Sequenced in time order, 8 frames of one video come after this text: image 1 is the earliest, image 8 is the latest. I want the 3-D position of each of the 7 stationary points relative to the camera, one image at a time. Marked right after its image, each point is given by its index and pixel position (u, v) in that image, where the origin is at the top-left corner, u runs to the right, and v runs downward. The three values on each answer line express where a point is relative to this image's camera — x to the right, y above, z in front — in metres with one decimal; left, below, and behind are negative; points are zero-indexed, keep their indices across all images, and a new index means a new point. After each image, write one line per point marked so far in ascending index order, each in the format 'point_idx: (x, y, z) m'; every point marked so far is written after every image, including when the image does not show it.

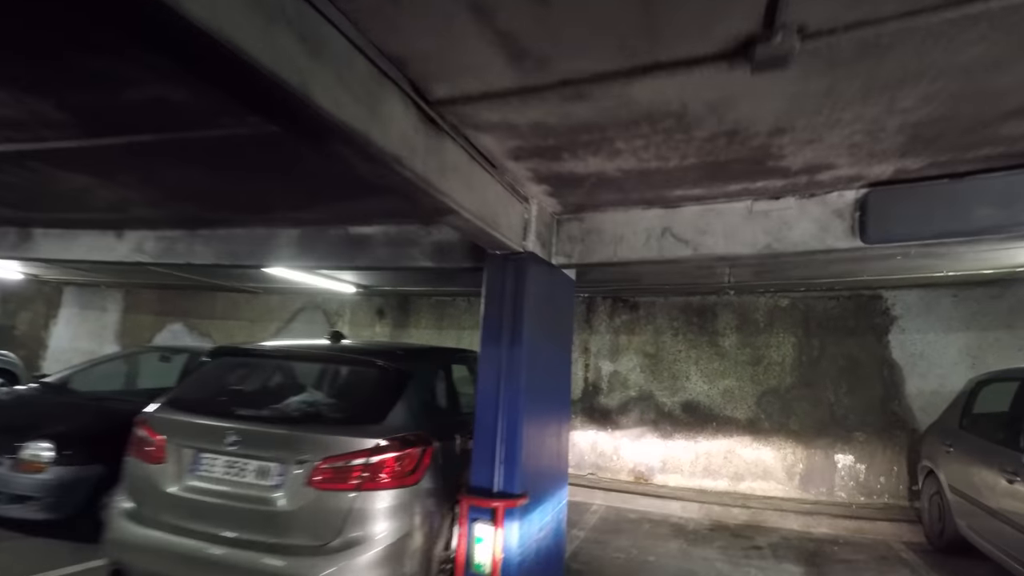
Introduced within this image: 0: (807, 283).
0: (+3.6, +0.1, +5.3) m
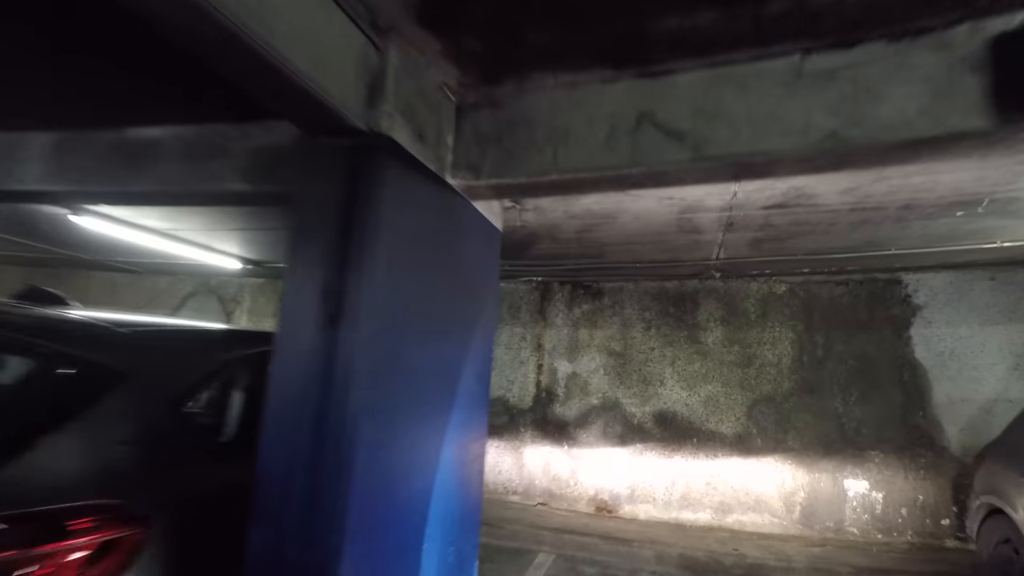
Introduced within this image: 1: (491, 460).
0: (+2.9, +0.2, +4.2) m
1: (-0.3, -2.1, +5.4) m
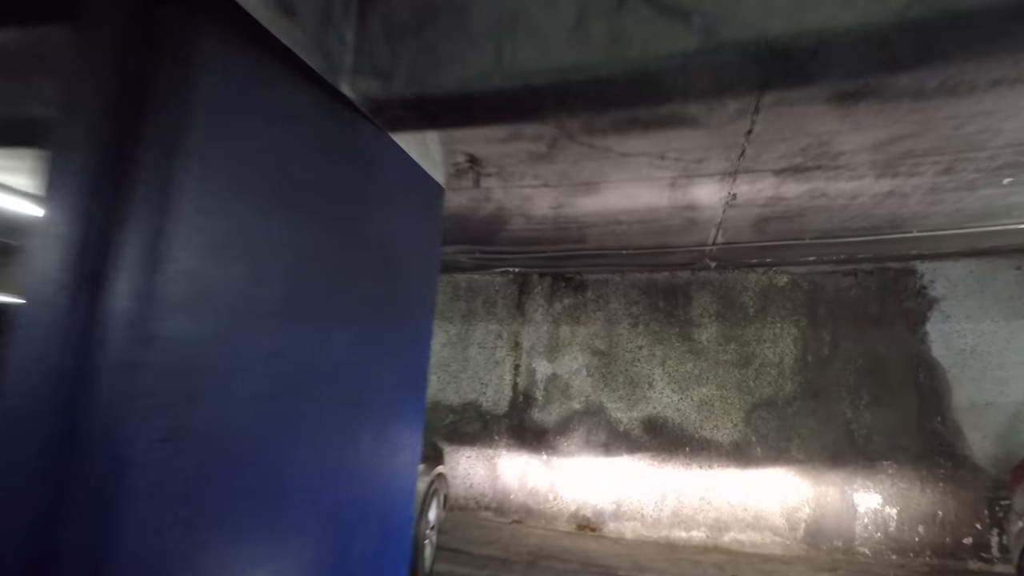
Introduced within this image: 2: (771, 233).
0: (+2.6, +0.3, +3.7) m
1: (-0.6, -2.0, +4.8) m
2: (+2.0, +0.4, +3.3) m
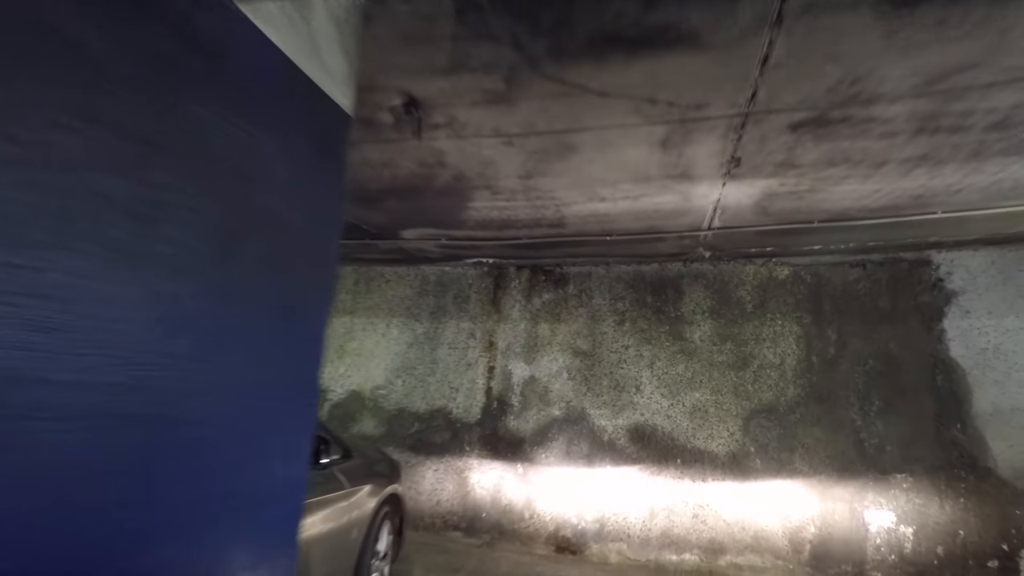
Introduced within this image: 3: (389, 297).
0: (+2.4, +0.4, +3.3) m
1: (-0.8, -2.0, +4.3) m
2: (+1.7, +0.5, +2.8) m
3: (-1.3, -0.1, +4.6) m
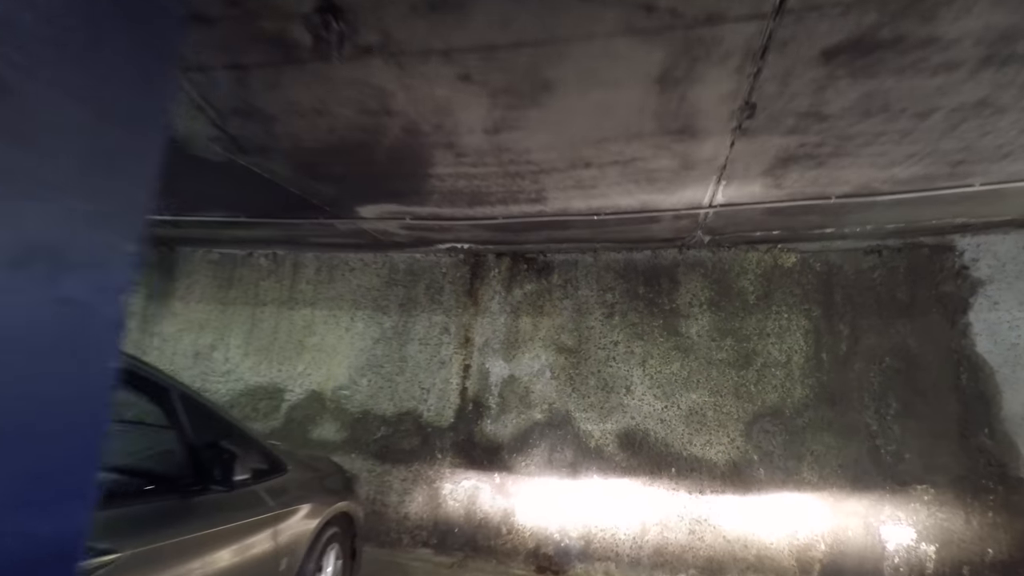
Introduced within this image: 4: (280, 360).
0: (+2.2, +0.5, +2.9) m
1: (-1.0, -1.9, +3.9) m
2: (+1.6, +0.6, +2.4) m
3: (-1.5, 0.0, +4.2) m
4: (-2.3, -0.7, +4.3) m
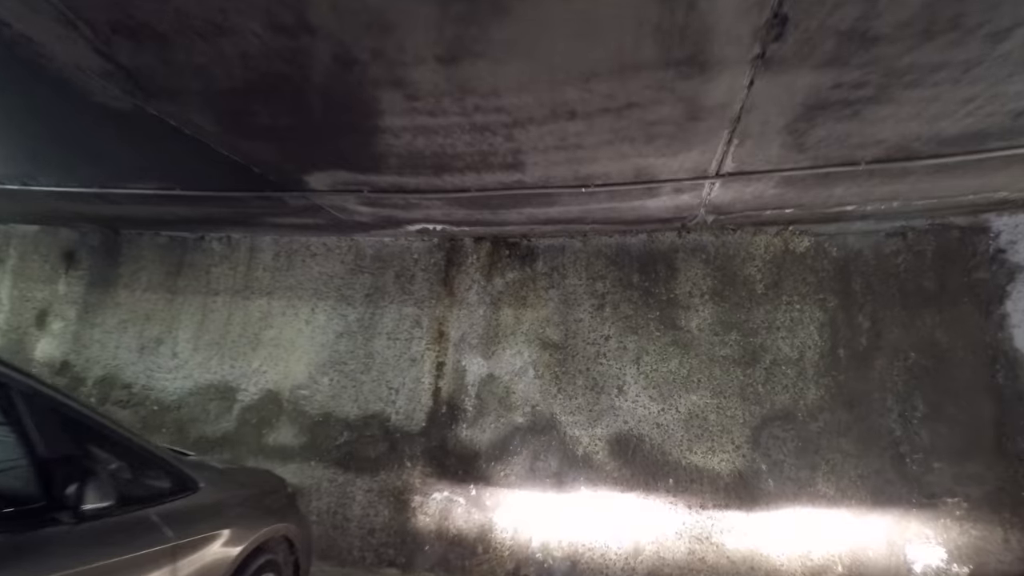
0: (+2.0, +0.5, +2.5) m
1: (-1.2, -1.8, +3.4) m
2: (+1.4, +0.7, +2.1) m
3: (-1.7, +0.1, +3.7) m
4: (-2.5, -0.6, +3.9) m
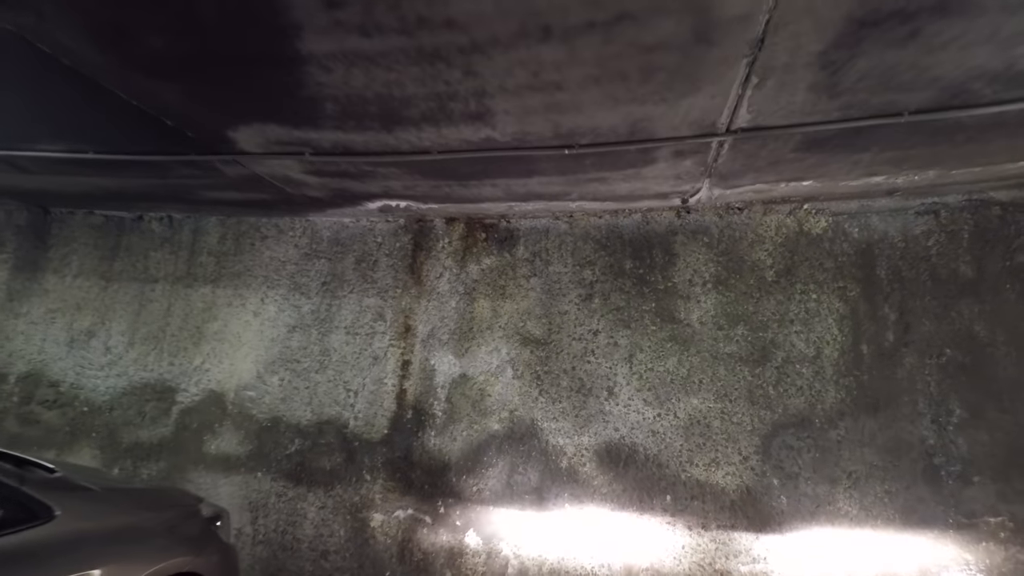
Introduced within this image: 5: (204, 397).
0: (+1.9, +0.6, +2.1) m
1: (-1.4, -1.7, +3.0) m
2: (+1.3, +0.7, +1.7) m
3: (-1.9, +0.2, +3.3) m
4: (-2.7, -0.5, +3.4) m
5: (-2.3, -0.8, +3.3) m
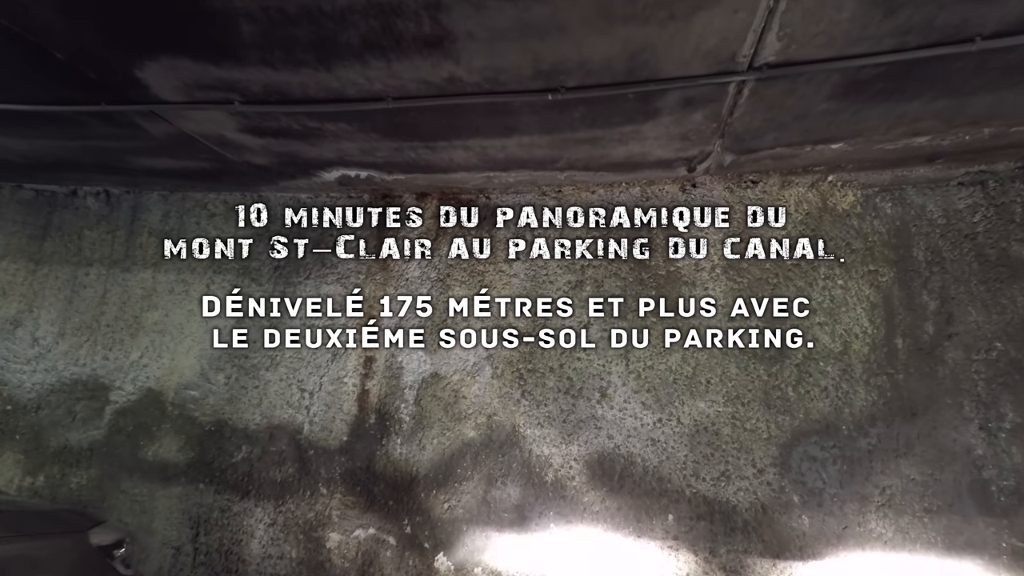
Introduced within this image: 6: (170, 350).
0: (+1.8, +0.7, +1.7) m
1: (-1.5, -1.6, +2.6) m
2: (+1.2, +0.8, +1.3) m
3: (-2.0, +0.3, +2.9) m
4: (-2.8, -0.4, +3.0) m
5: (-2.5, -0.7, +2.9) m
6: (-2.3, -0.4, +2.9) m
